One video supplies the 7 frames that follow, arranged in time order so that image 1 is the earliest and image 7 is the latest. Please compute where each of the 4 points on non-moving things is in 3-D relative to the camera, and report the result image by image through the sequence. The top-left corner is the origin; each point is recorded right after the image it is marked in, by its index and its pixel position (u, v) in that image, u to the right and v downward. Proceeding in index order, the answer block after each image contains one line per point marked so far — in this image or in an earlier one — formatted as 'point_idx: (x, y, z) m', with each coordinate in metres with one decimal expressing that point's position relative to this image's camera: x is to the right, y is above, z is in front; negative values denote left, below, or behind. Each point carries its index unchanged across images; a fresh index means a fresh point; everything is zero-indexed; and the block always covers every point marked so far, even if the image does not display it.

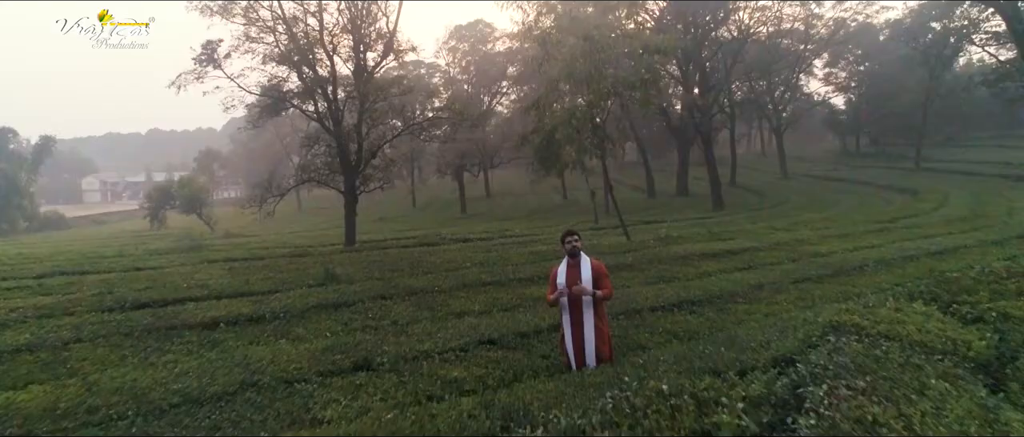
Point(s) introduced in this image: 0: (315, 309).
0: (-3.4, -1.6, +11.7) m
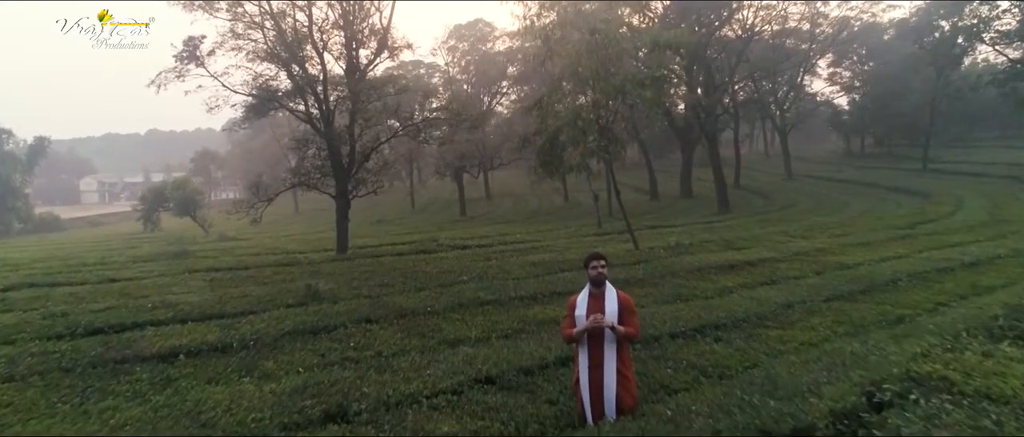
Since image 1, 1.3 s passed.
0: (-3.4, -1.8, +10.3) m
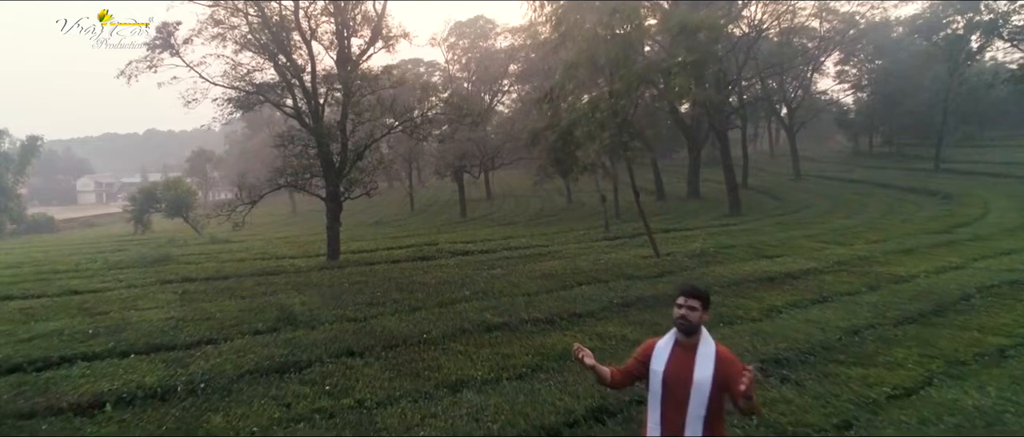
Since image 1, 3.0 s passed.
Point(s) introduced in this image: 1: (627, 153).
0: (-3.2, -1.9, +8.3) m
1: (+3.1, +1.8, +18.3) m
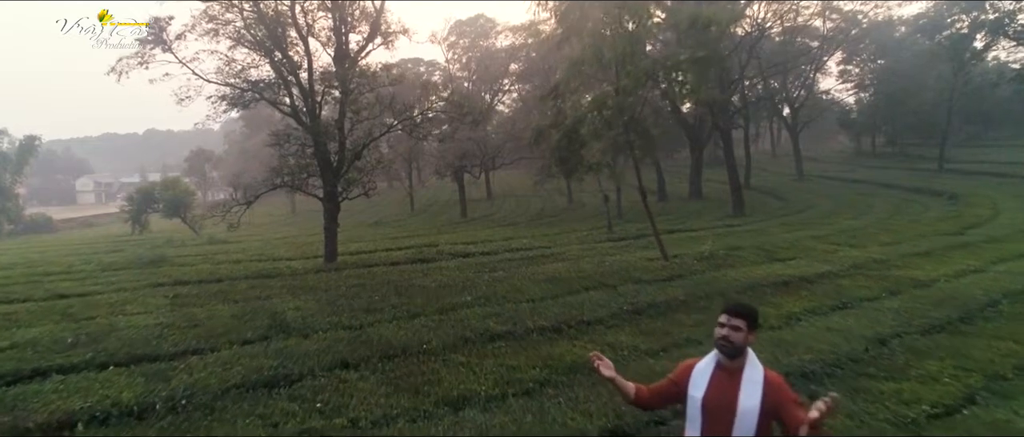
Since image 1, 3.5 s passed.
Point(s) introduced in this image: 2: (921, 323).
0: (-3.1, -2.0, +7.7) m
1: (+3.2, +1.7, +17.7) m
2: (+6.6, -1.7, +10.9) m
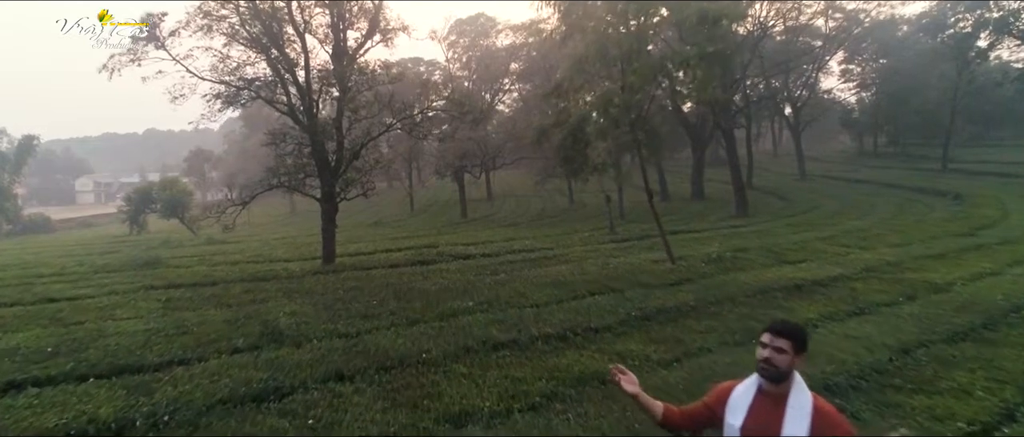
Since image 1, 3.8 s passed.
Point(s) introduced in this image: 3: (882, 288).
0: (-3.1, -2.0, +7.2) m
1: (+3.2, +1.7, +17.2) m
2: (+6.7, -1.7, +10.4) m
3: (+7.5, -1.4, +13.8) m
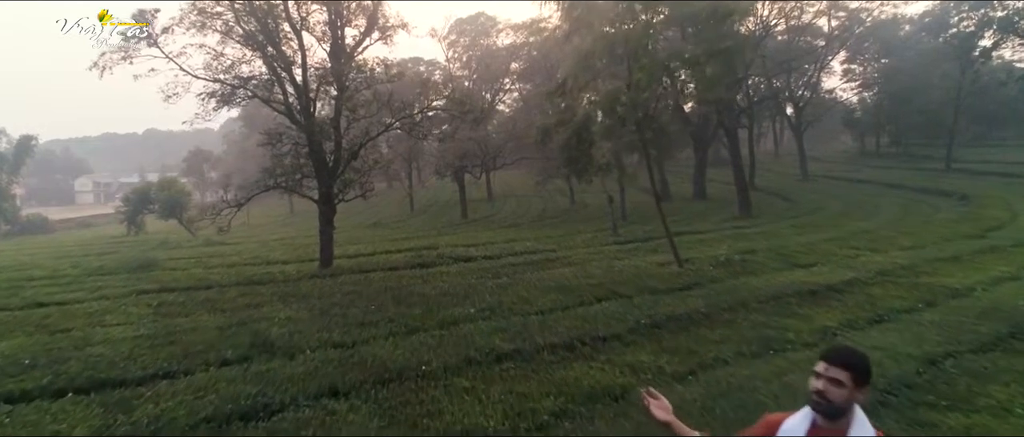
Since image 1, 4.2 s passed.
0: (-3.0, -2.1, +6.7) m
1: (+3.3, +1.6, +16.7) m
2: (+6.7, -1.8, +9.9) m
3: (+7.6, -1.5, +13.3) m
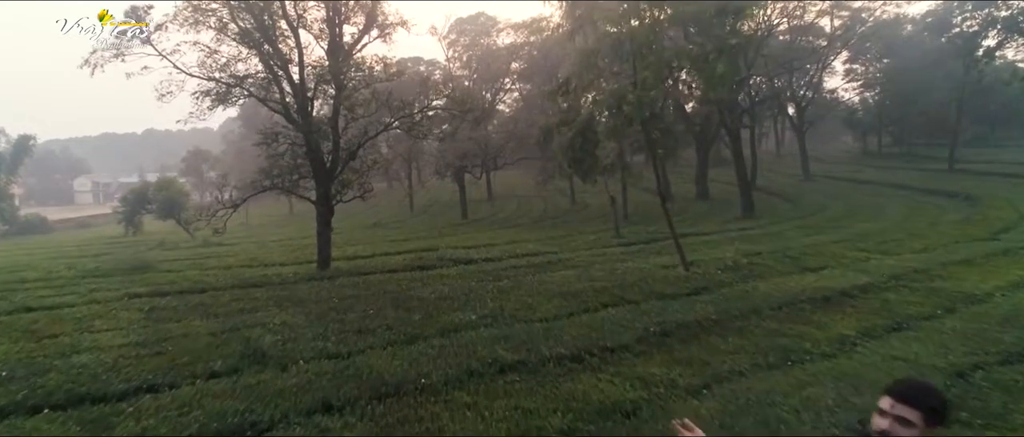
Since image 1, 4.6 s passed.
0: (-3.0, -2.1, +6.2) m
1: (+3.3, +1.6, +16.2) m
2: (+6.8, -1.8, +9.4) m
3: (+7.6, -1.5, +12.8) m
